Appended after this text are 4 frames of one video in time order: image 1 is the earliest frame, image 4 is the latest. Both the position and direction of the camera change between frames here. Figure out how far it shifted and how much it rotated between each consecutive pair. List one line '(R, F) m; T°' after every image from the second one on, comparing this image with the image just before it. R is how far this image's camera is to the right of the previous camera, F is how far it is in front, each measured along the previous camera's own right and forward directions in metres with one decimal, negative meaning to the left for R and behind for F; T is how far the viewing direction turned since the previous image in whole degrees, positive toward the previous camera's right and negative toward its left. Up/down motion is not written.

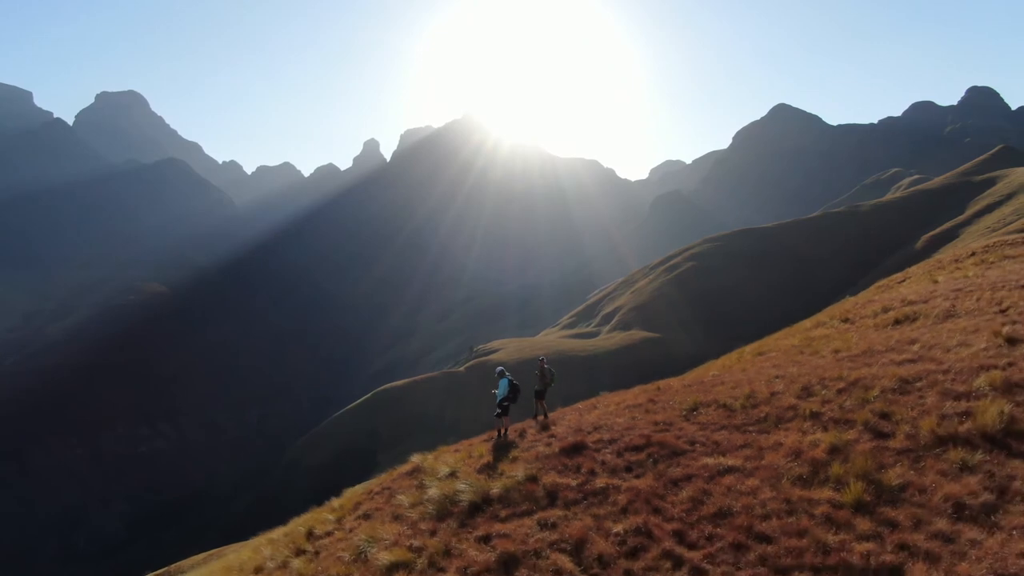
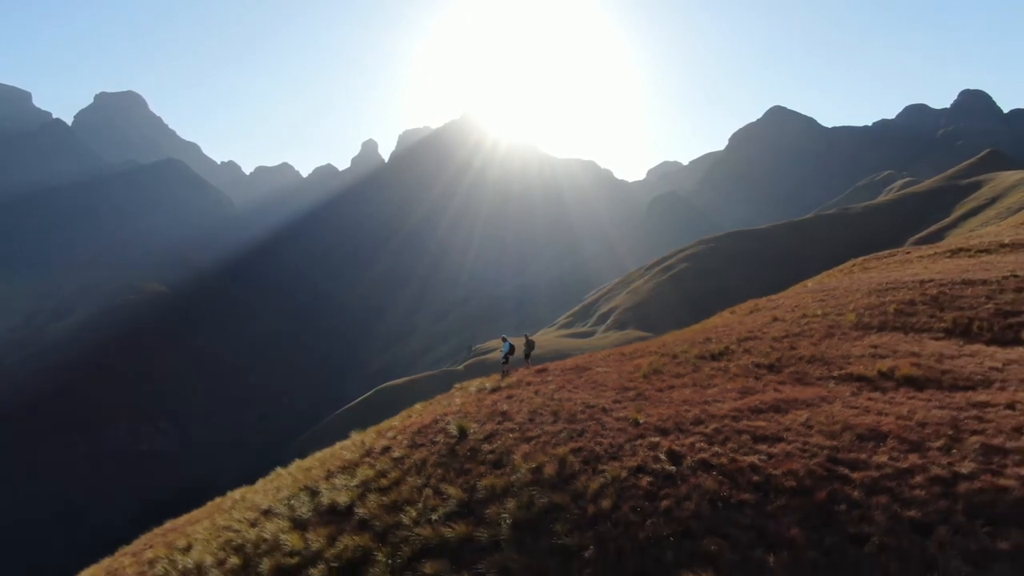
(0.0, -11.3) m; 0°
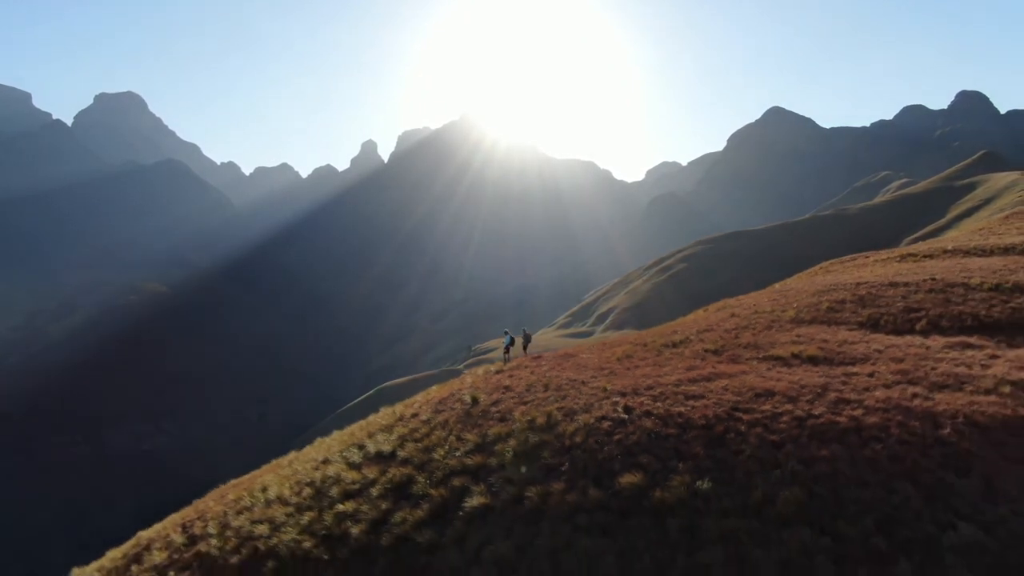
(0.0, -4.7) m; 0°
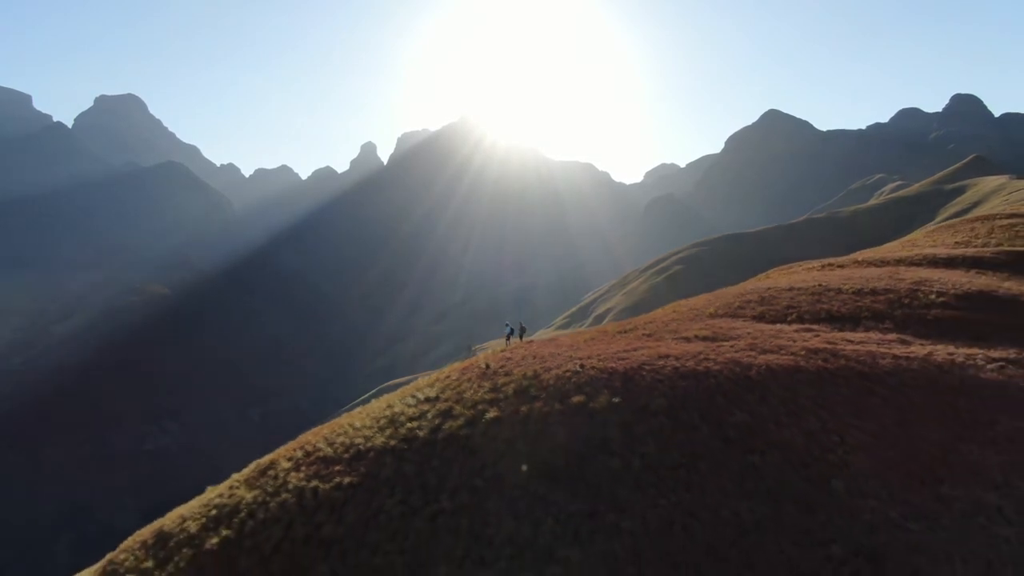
(-0.1, -10.3) m; 0°
